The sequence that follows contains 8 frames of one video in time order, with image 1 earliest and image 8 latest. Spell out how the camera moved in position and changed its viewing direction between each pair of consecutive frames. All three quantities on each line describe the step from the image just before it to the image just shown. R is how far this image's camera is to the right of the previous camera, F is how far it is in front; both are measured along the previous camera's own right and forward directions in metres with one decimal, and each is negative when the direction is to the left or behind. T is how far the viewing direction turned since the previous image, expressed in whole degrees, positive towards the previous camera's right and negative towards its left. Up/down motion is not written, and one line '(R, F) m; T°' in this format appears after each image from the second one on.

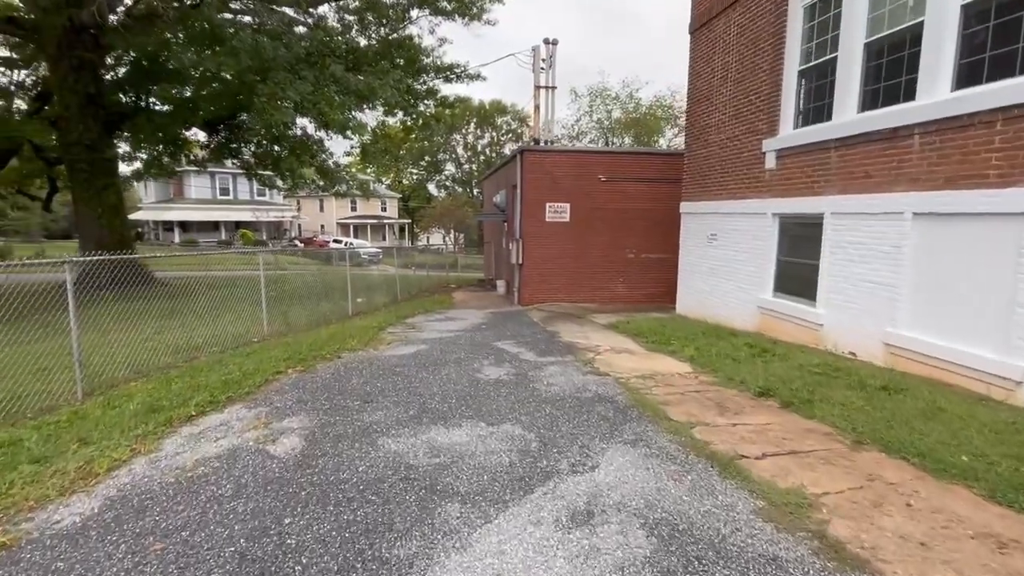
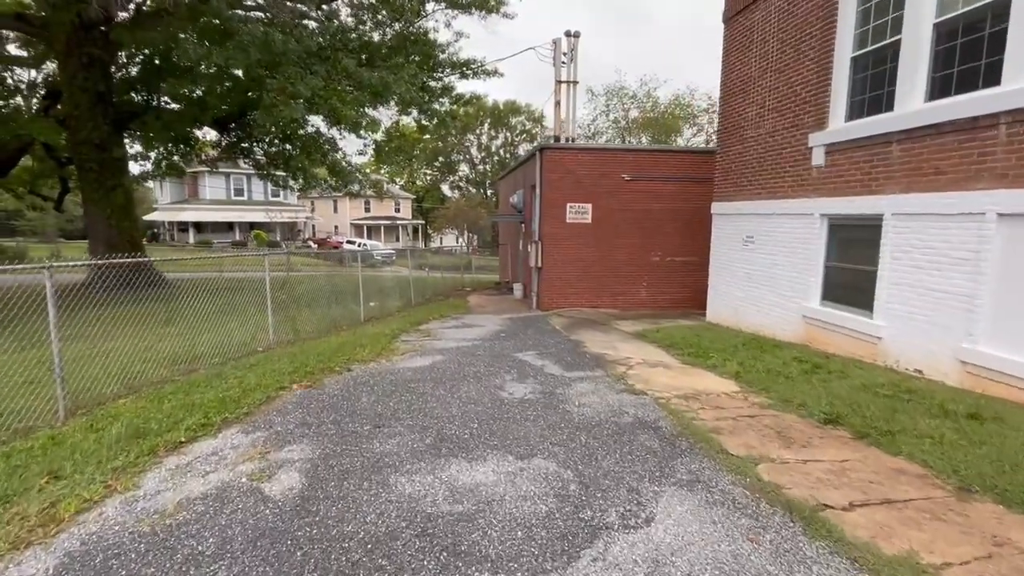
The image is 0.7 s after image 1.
(-0.1, +0.6) m; -1°
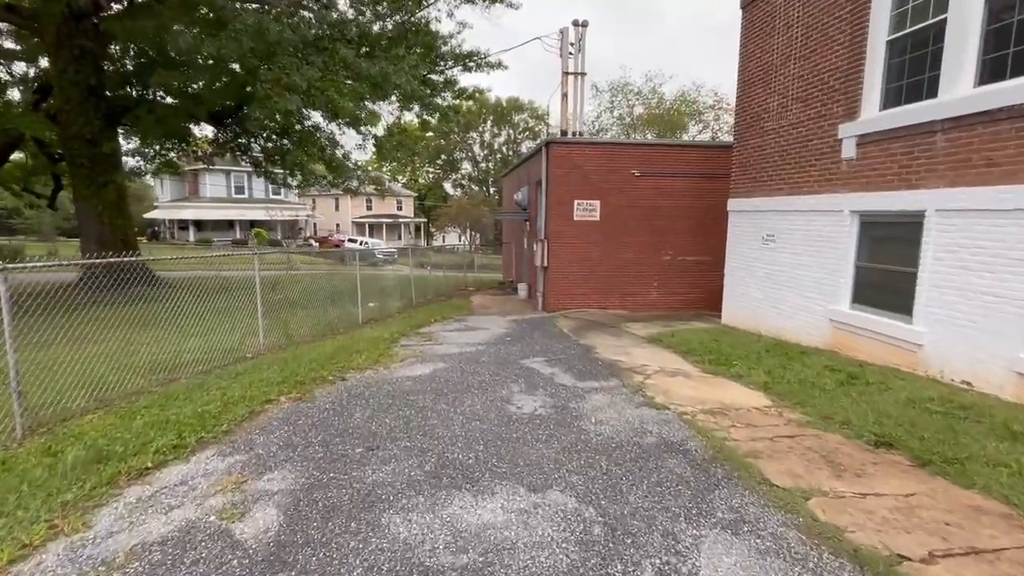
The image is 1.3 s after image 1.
(-0.1, +0.5) m; 0°
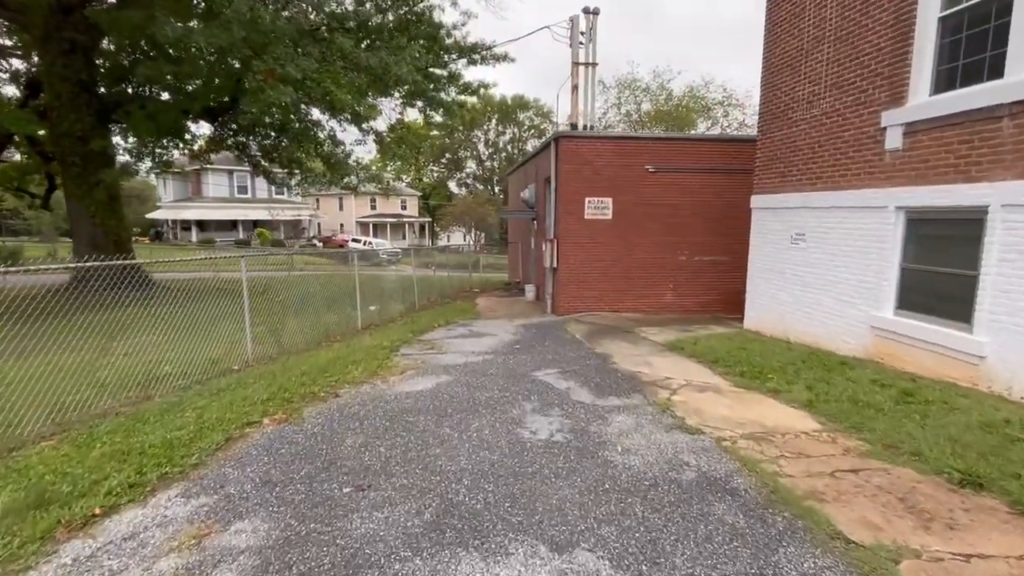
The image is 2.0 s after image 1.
(-0.1, +0.6) m; -1°
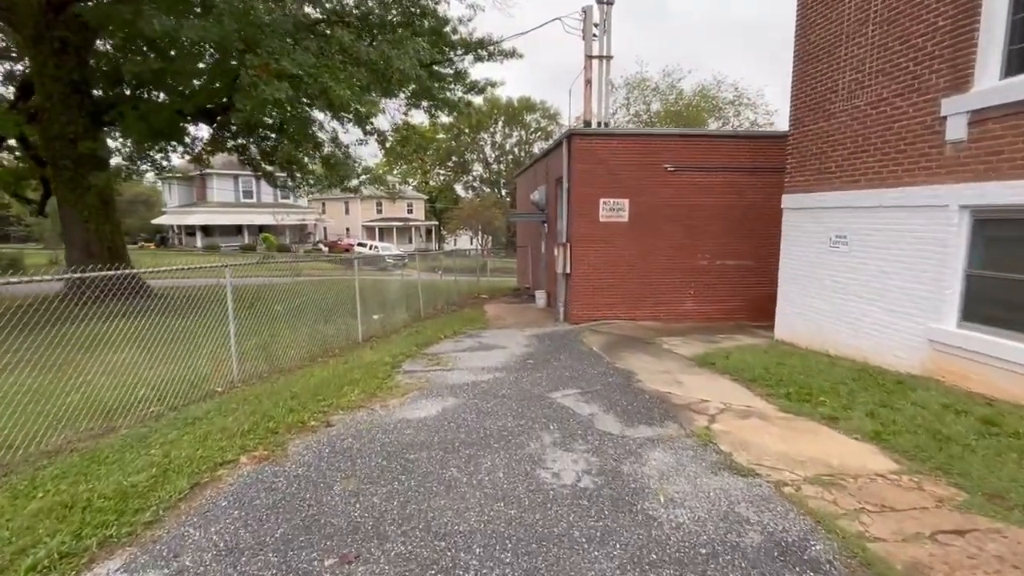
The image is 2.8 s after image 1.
(-0.1, +0.6) m; -1°
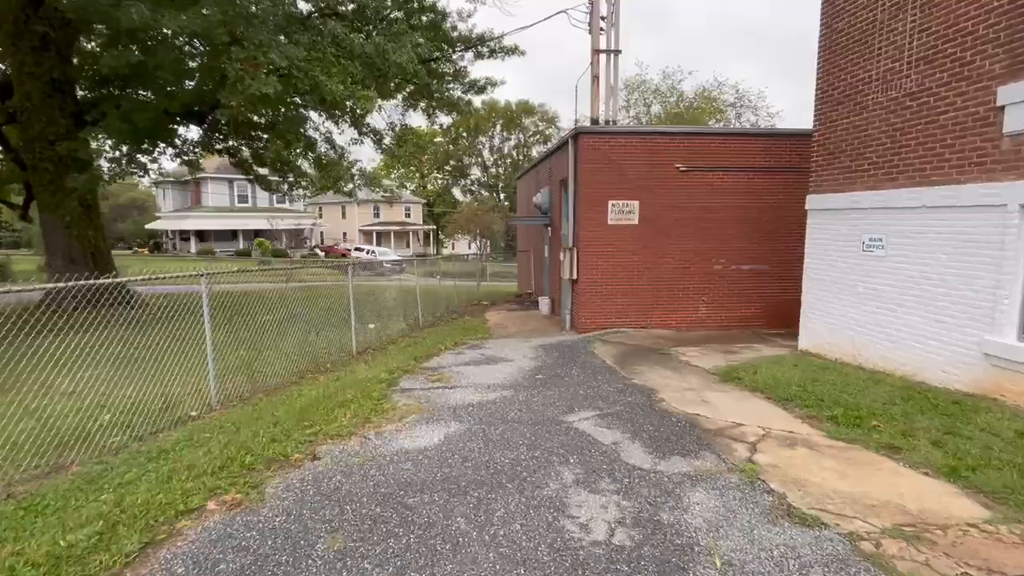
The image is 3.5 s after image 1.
(-0.1, +0.6) m; 0°
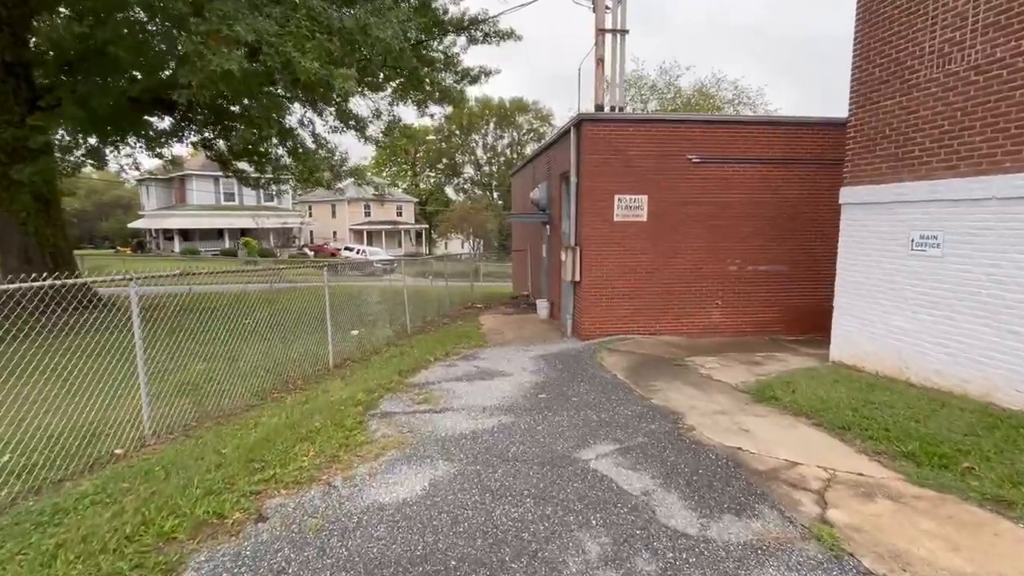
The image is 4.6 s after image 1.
(-0.1, +0.9) m; +1°
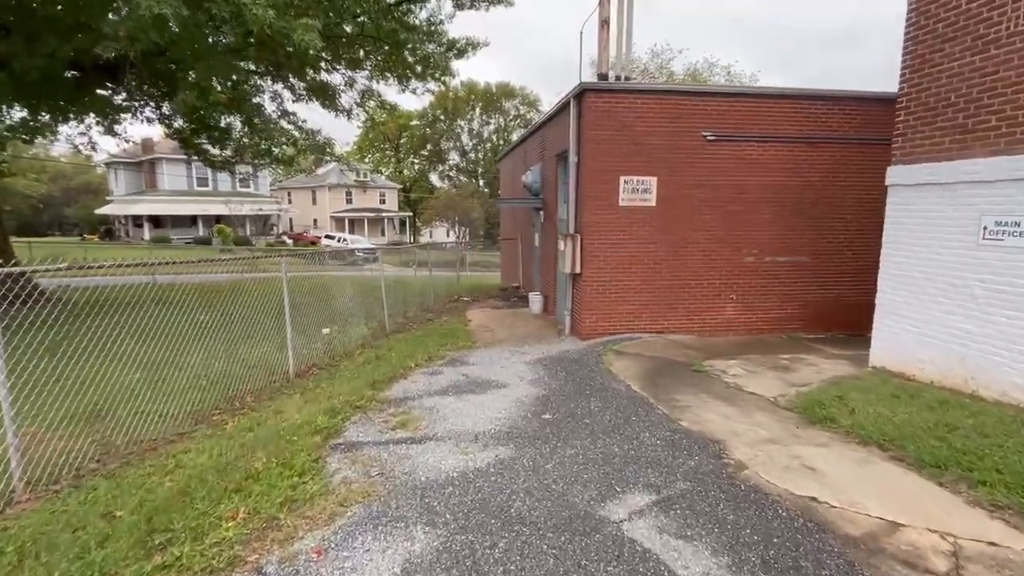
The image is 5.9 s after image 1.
(-0.1, +1.0) m; +2°
